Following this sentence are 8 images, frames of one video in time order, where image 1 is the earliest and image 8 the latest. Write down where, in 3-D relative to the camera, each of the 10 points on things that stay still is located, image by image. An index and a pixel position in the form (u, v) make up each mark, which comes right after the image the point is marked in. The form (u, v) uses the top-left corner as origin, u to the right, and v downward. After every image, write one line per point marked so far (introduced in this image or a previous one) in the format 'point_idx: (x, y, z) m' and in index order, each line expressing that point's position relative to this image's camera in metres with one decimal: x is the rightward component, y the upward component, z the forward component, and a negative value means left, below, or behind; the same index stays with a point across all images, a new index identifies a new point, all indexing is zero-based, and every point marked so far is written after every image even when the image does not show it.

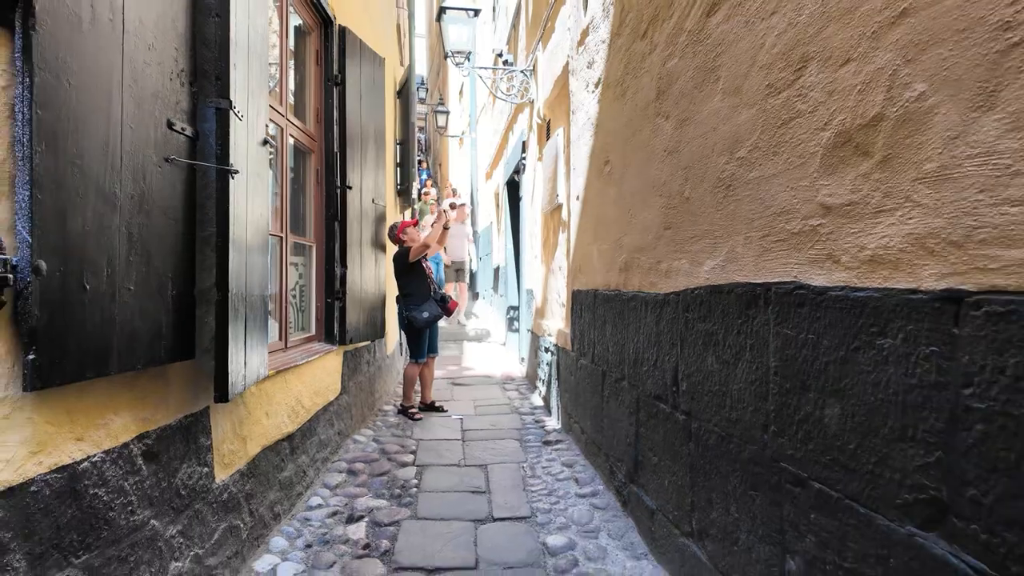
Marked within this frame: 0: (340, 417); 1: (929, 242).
0: (-1.0, -0.7, +3.4) m
1: (+0.7, +0.1, +1.0) m
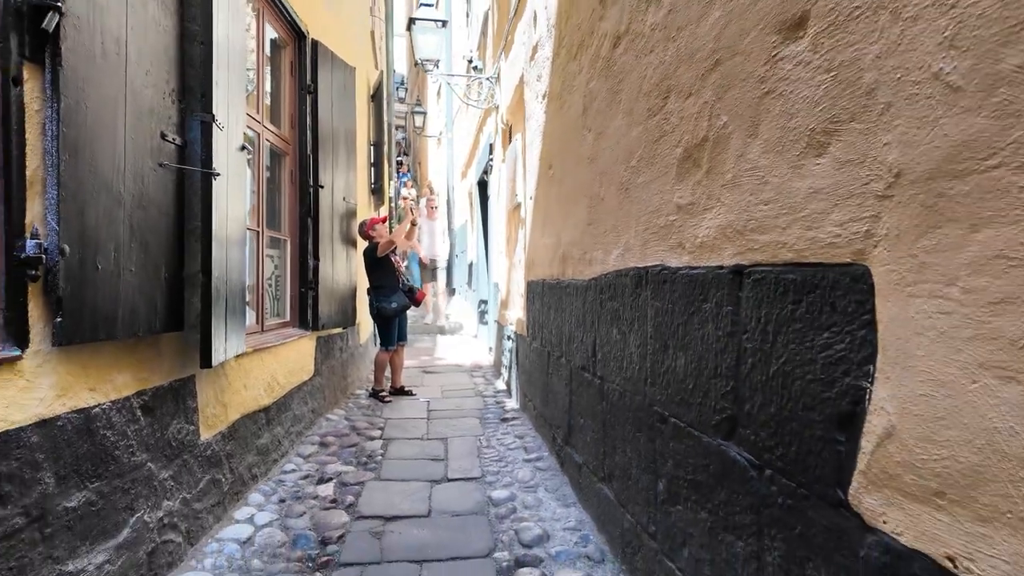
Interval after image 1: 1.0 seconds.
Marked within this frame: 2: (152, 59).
0: (-1.3, -0.7, +3.7) m
1: (+0.5, +0.1, +1.3) m
2: (-1.2, +0.8, +1.9) m
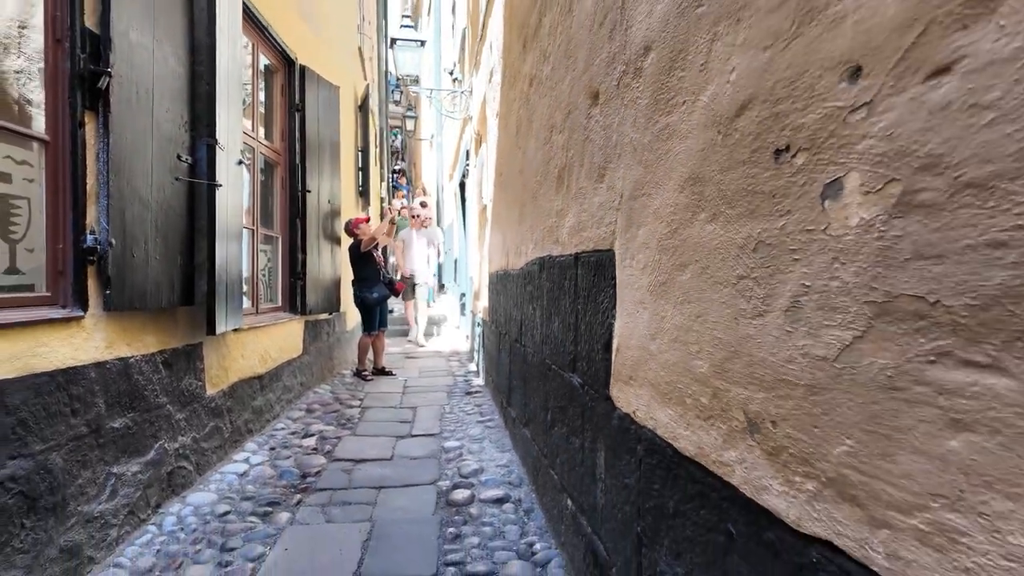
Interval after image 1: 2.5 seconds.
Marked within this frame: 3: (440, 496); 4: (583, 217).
0: (-1.5, -0.6, +4.3) m
1: (+0.2, +0.2, +1.9) m
2: (-1.5, +0.8, +2.5) m
3: (-0.3, -1.0, +2.7) m
4: (+0.2, +0.2, +1.9) m
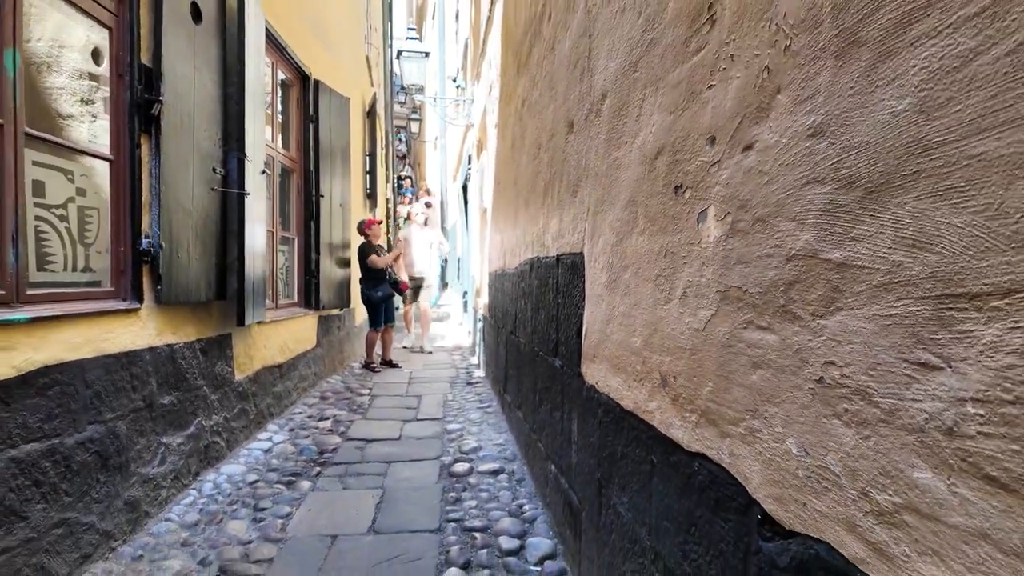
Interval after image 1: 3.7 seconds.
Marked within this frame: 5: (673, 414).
0: (-1.6, -0.6, +4.7) m
1: (+0.2, +0.2, +2.3) m
2: (-1.5, +0.8, +2.9) m
3: (-0.4, -0.9, +3.0) m
4: (+0.2, +0.2, +2.2) m
5: (+0.3, -0.3, +1.2) m
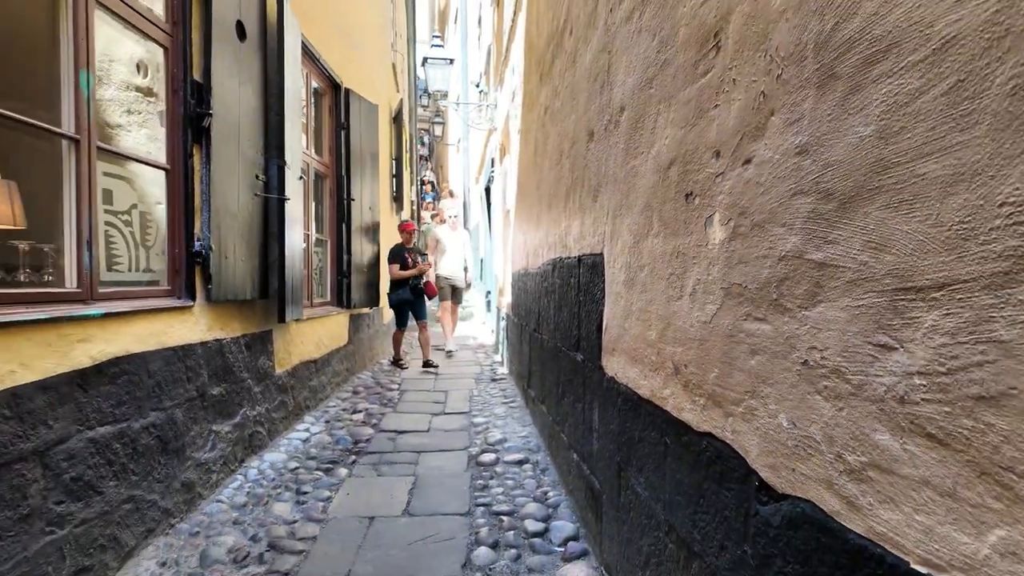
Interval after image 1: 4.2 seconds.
0: (-1.4, -0.6, +4.9) m
1: (+0.3, +0.2, +2.4) m
2: (-1.4, +0.8, +3.1) m
3: (-0.2, -0.9, +3.2) m
4: (+0.3, +0.3, +2.3) m
5: (+0.4, -0.2, +1.3) m
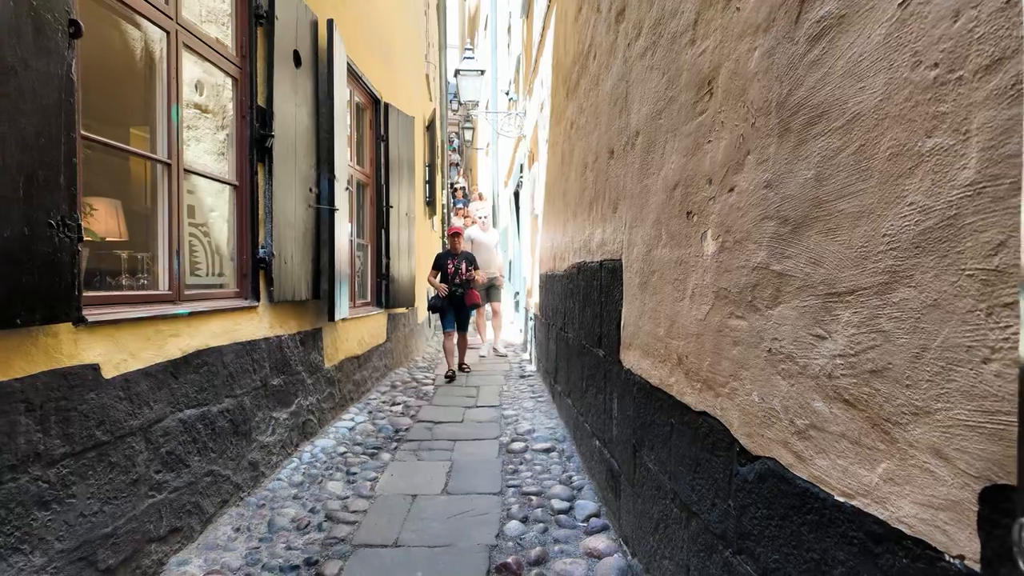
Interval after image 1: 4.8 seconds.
0: (-1.1, -0.6, +5.2) m
1: (+0.4, +0.2, +2.7) m
2: (-1.2, +0.8, +3.4) m
3: (-0.1, -0.9, +3.5) m
4: (+0.4, +0.2, +2.6) m
5: (+0.5, -0.3, +1.6) m
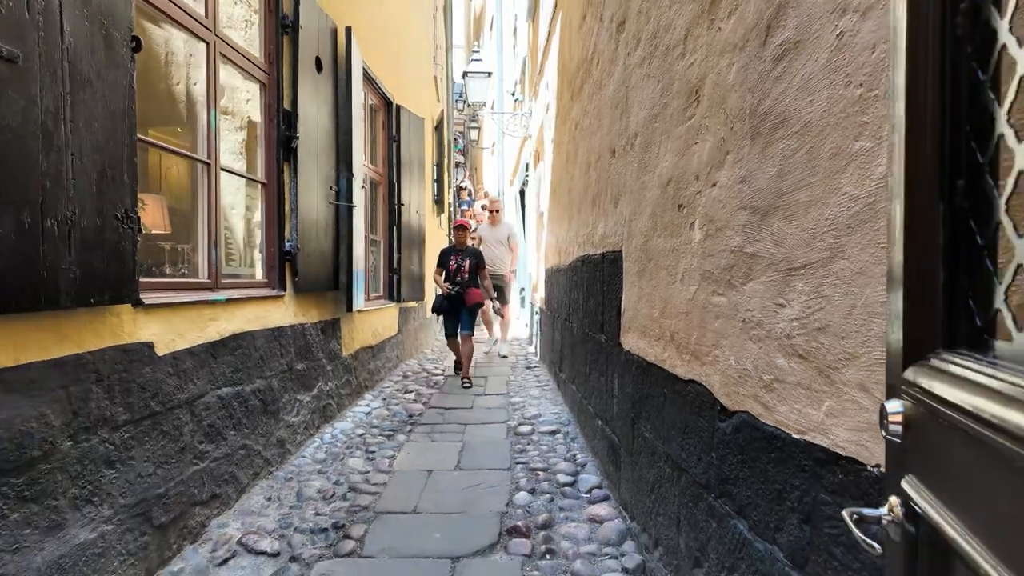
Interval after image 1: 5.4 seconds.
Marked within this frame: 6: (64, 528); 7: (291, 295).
0: (-1.1, -0.6, +5.4) m
1: (+0.5, +0.3, +2.9) m
2: (-1.2, +0.9, +3.6) m
3: (0.0, -0.9, +3.7) m
4: (+0.5, +0.3, +2.8) m
5: (+0.5, -0.2, +1.8) m
6: (-1.3, -0.7, +1.7) m
7: (-1.2, 0.0, +3.2) m
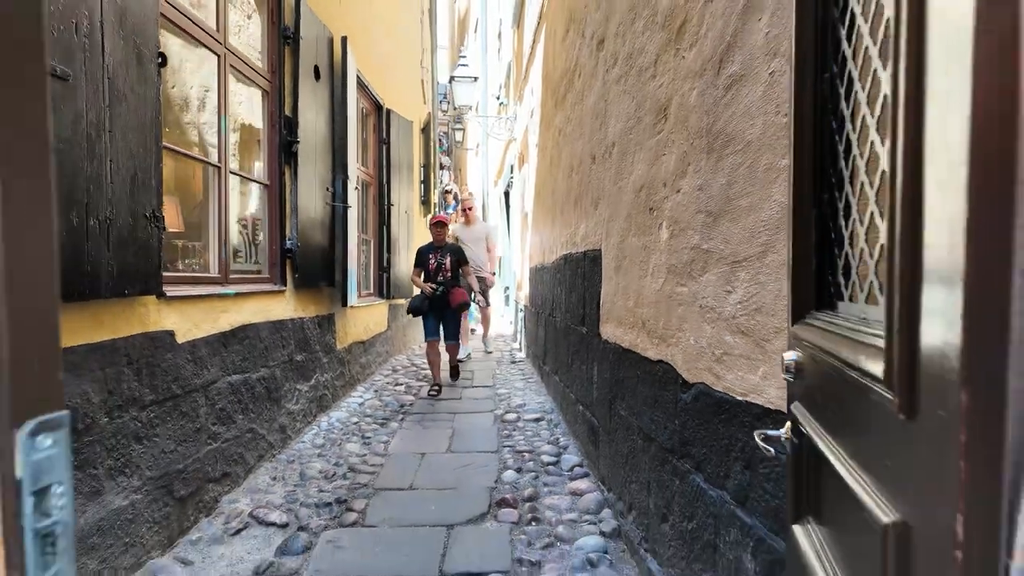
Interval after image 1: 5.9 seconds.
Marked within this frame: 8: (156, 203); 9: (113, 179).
0: (-1.2, -0.5, +5.6) m
1: (+0.4, +0.3, +3.1) m
2: (-1.3, +0.9, +3.8) m
3: (-0.1, -0.9, +3.9) m
4: (+0.4, +0.3, +3.0) m
5: (+0.5, -0.2, +2.0) m
6: (-1.3, -0.7, +1.9) m
7: (-1.3, 0.0, +3.4) m
8: (-1.3, +0.3, +2.1) m
9: (-1.3, +0.4, +1.9) m
